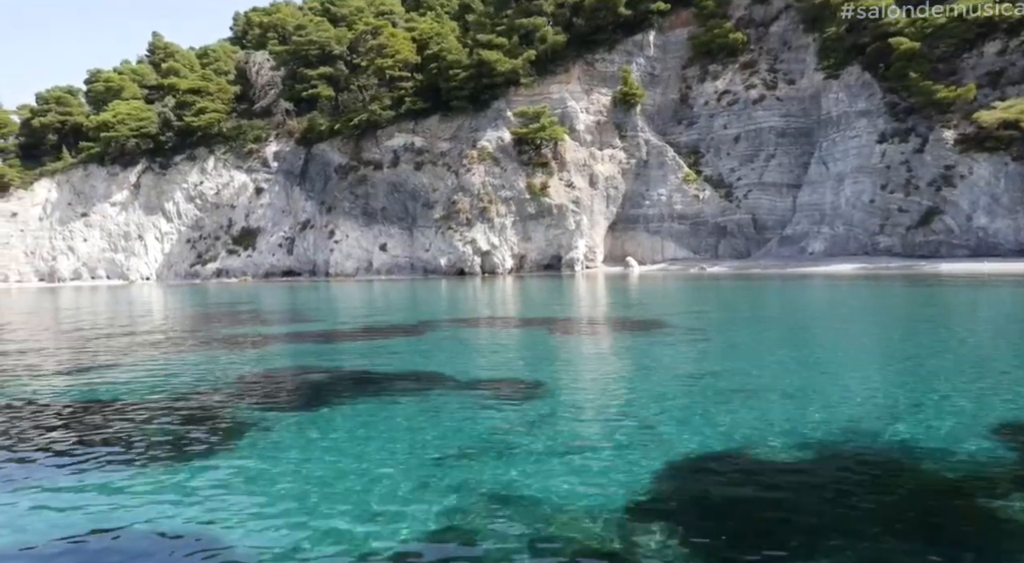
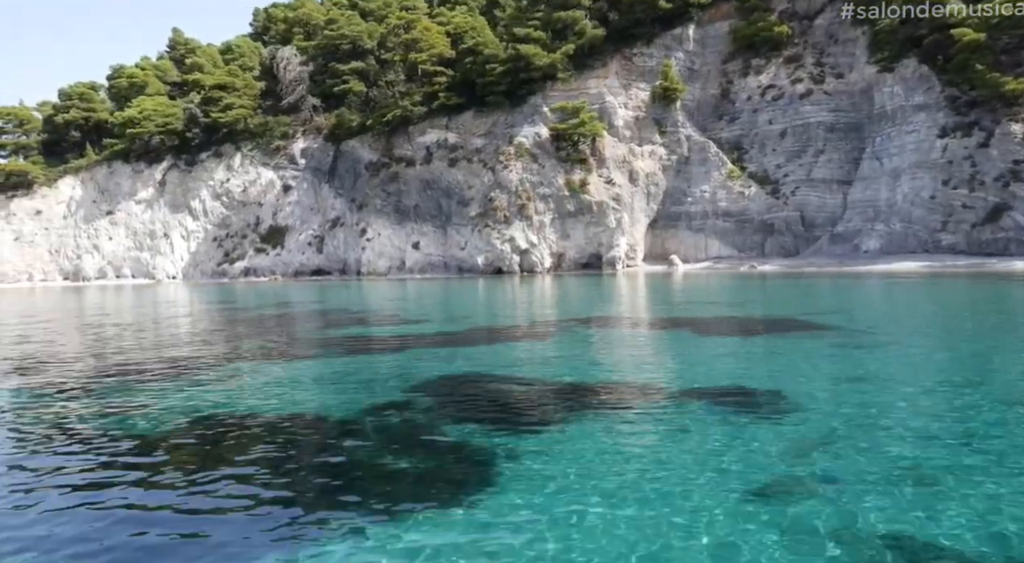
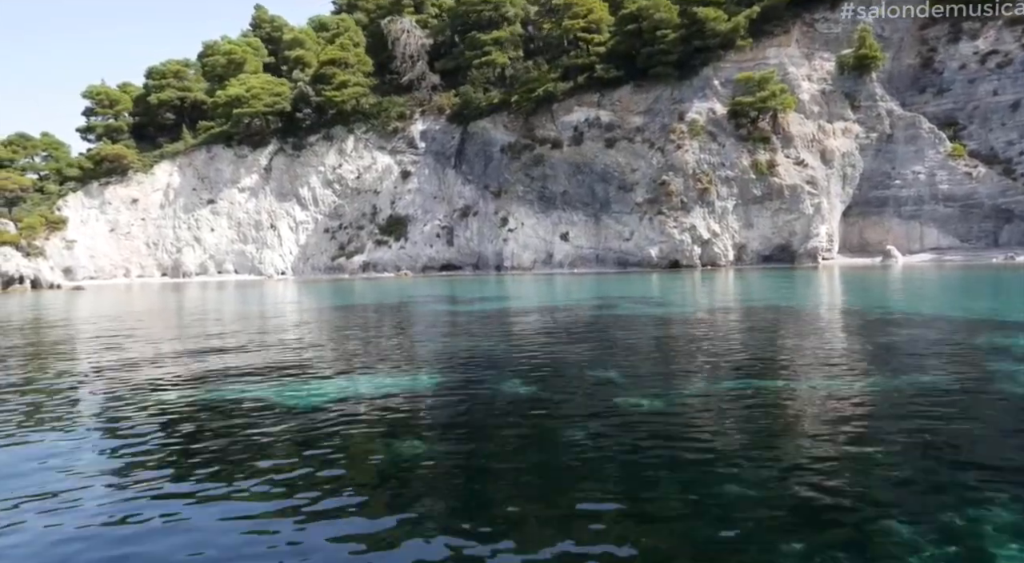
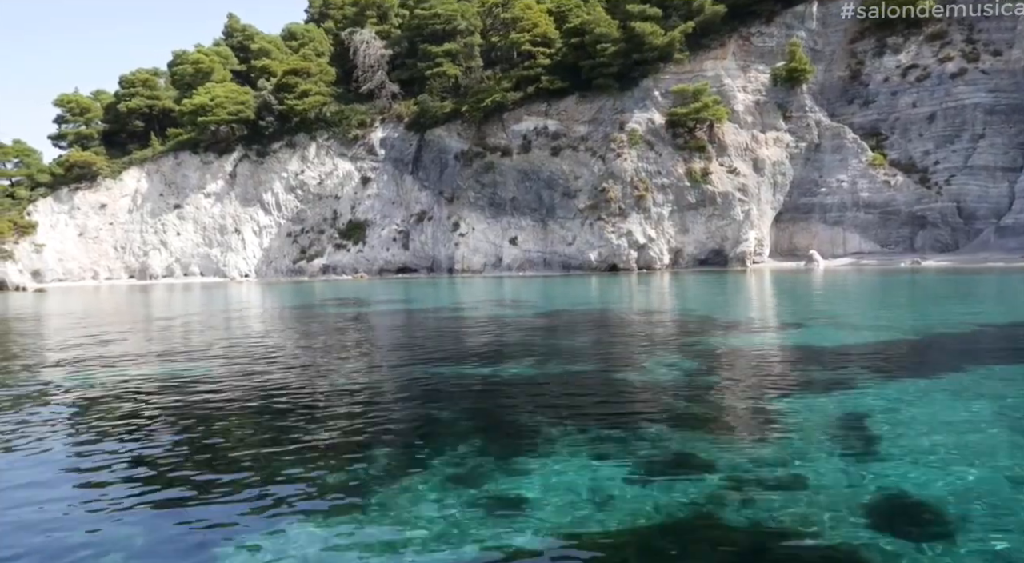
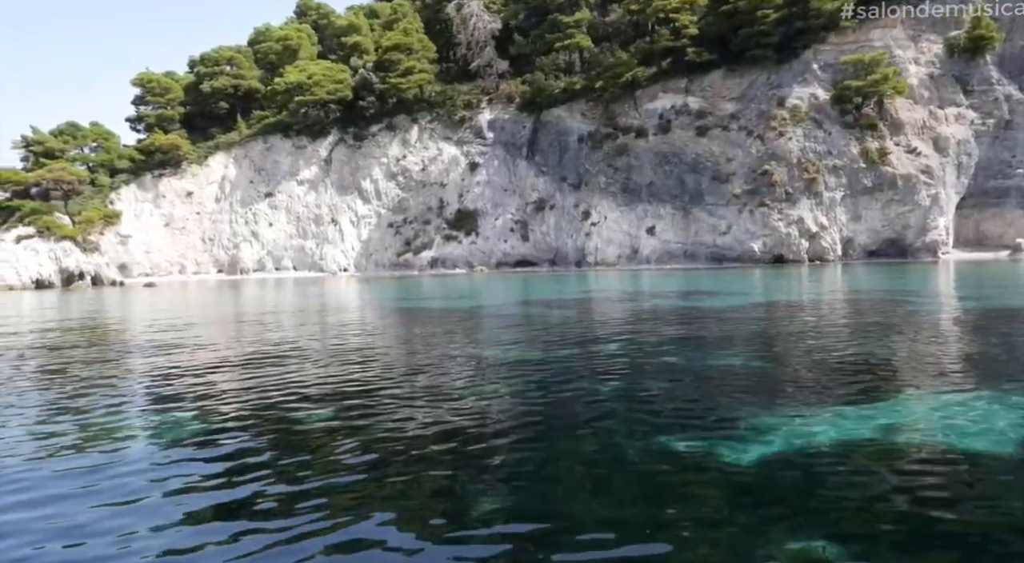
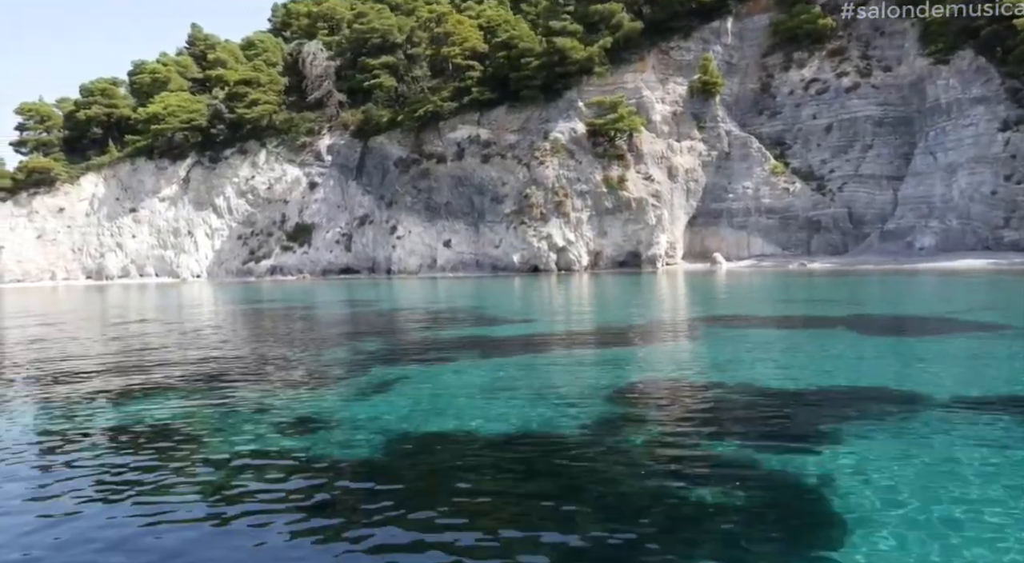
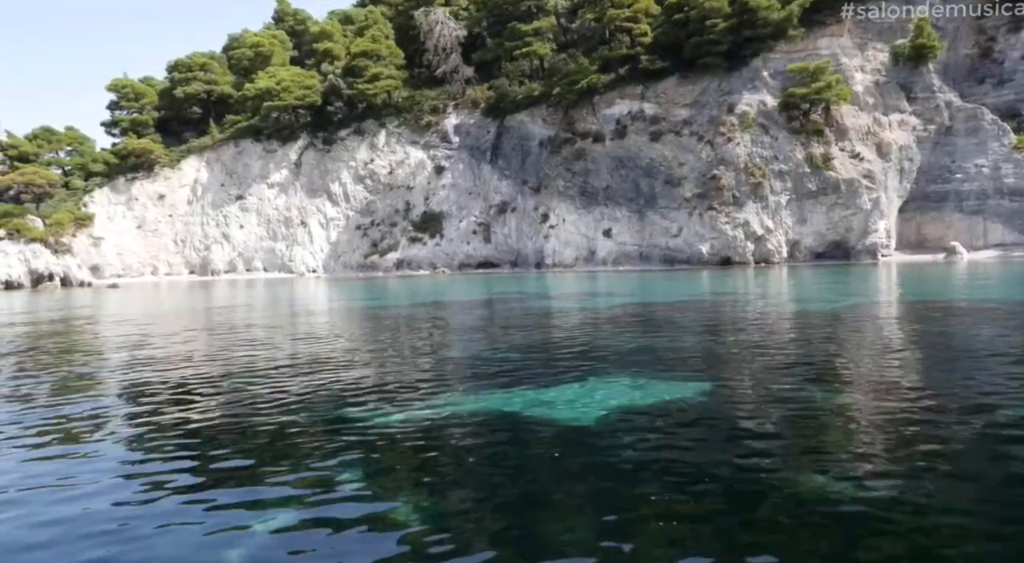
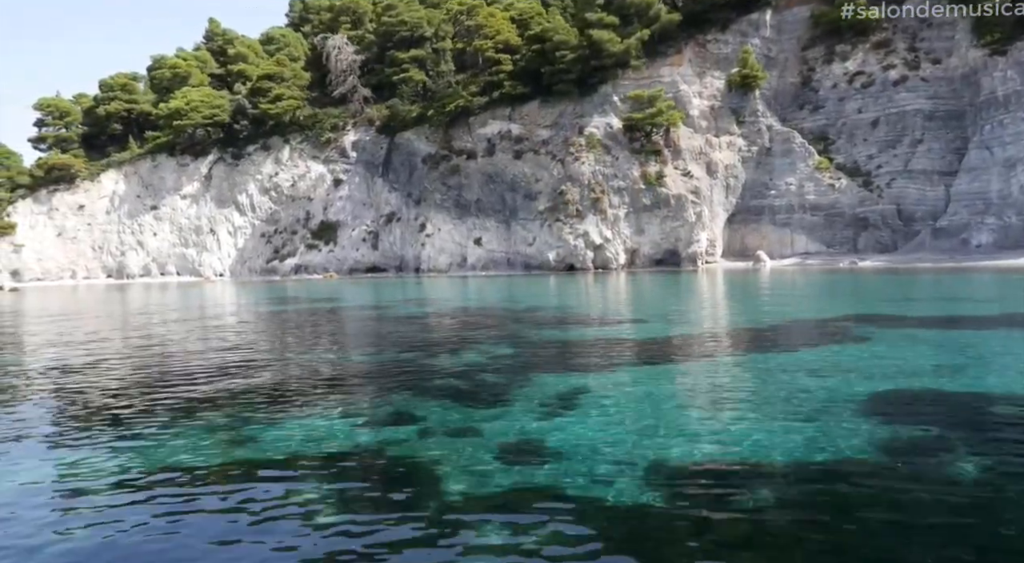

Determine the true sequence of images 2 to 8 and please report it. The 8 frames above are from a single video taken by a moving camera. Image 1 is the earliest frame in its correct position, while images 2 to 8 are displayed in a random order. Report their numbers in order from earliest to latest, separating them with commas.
2, 6, 8, 4, 3, 7, 5
